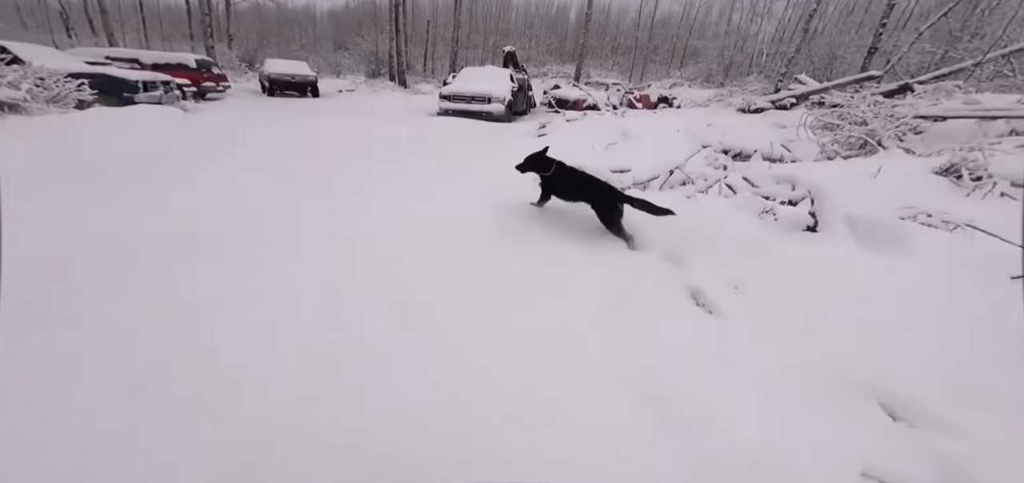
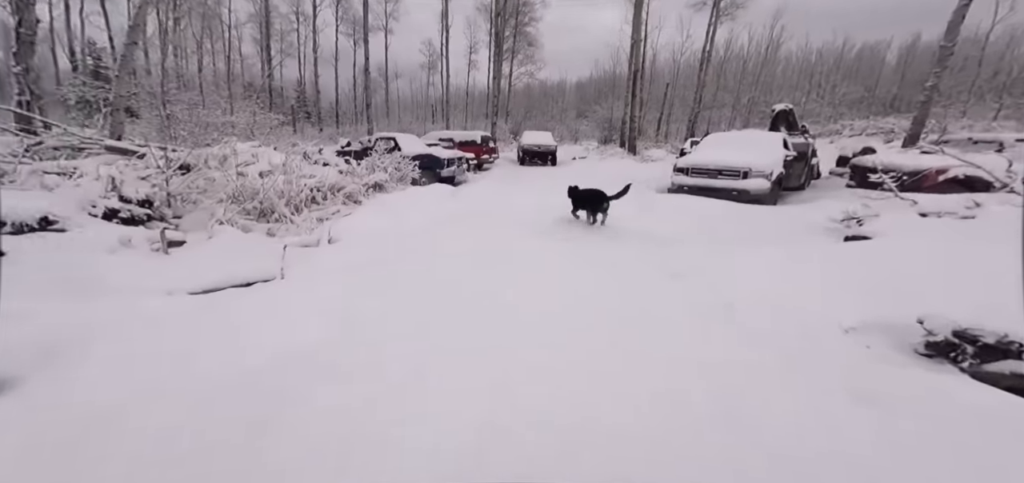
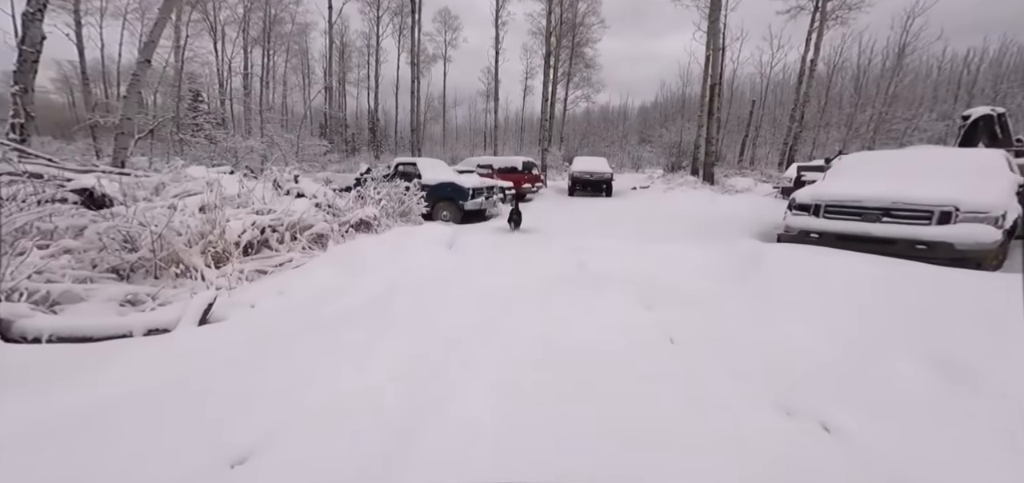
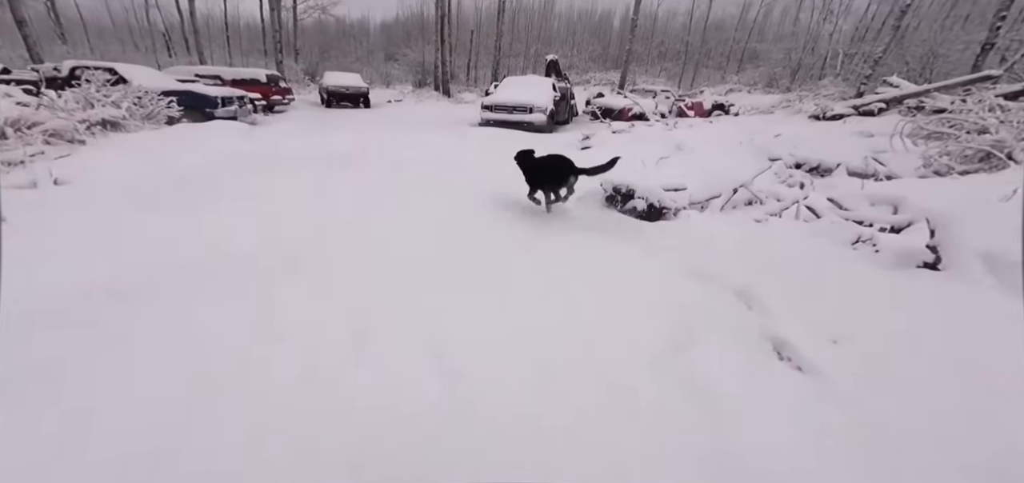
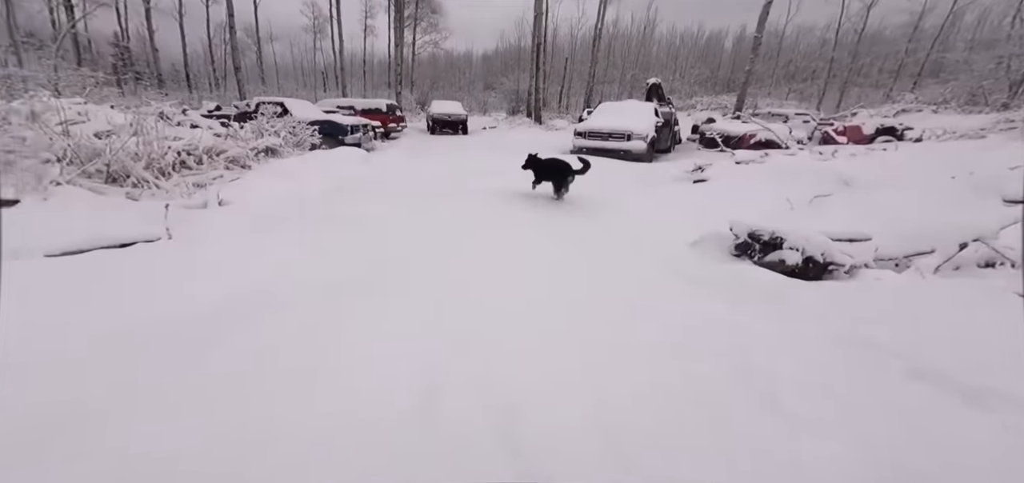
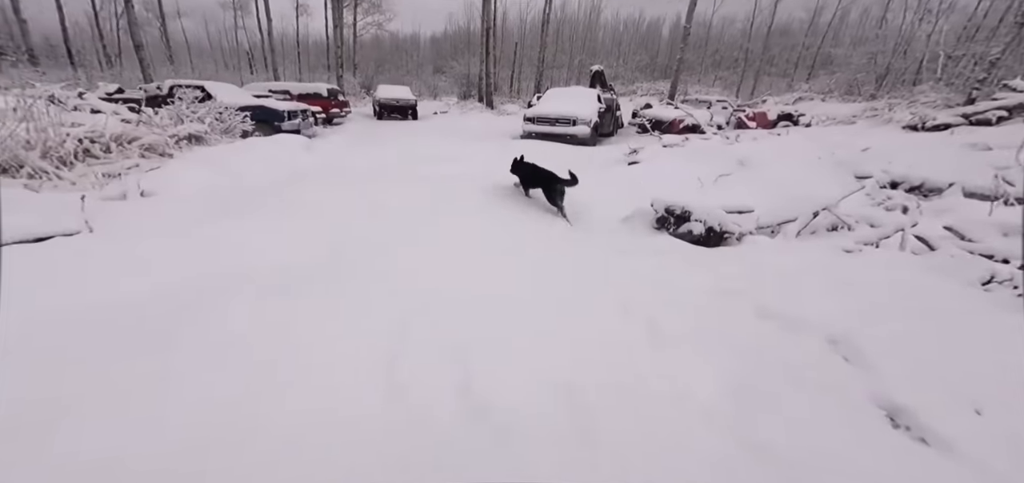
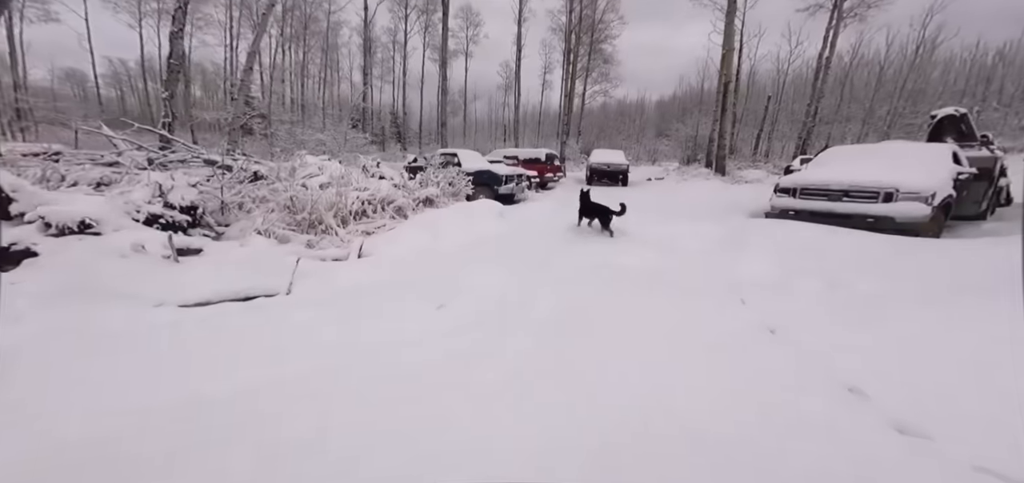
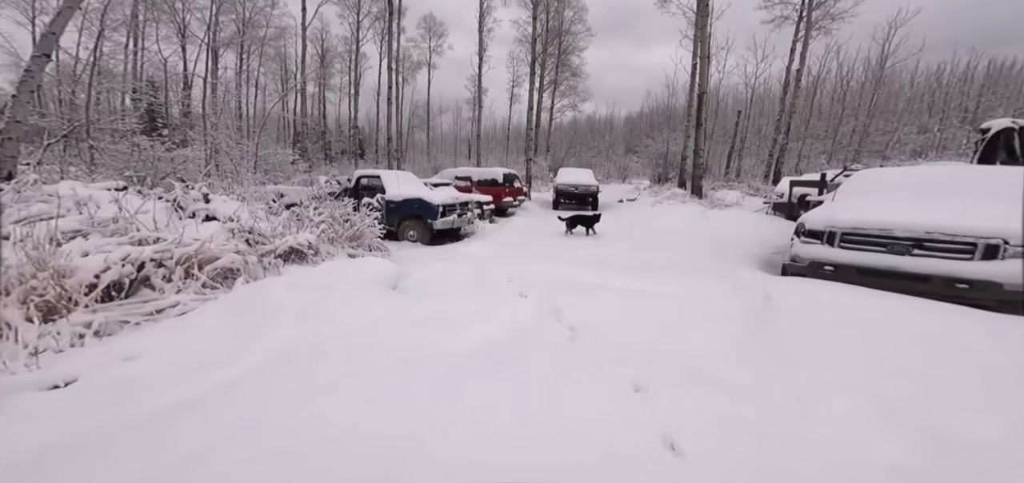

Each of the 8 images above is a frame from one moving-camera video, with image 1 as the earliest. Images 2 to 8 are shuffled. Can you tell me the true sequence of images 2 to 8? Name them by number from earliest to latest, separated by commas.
4, 6, 5, 2, 7, 3, 8
